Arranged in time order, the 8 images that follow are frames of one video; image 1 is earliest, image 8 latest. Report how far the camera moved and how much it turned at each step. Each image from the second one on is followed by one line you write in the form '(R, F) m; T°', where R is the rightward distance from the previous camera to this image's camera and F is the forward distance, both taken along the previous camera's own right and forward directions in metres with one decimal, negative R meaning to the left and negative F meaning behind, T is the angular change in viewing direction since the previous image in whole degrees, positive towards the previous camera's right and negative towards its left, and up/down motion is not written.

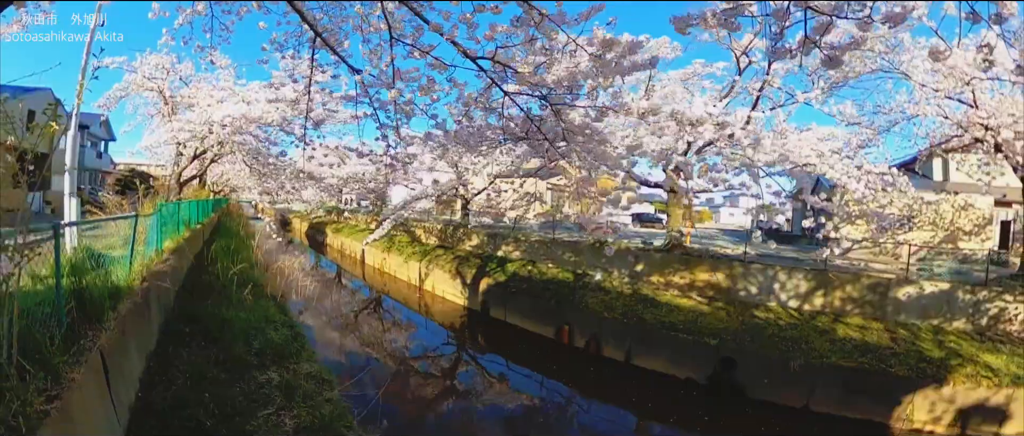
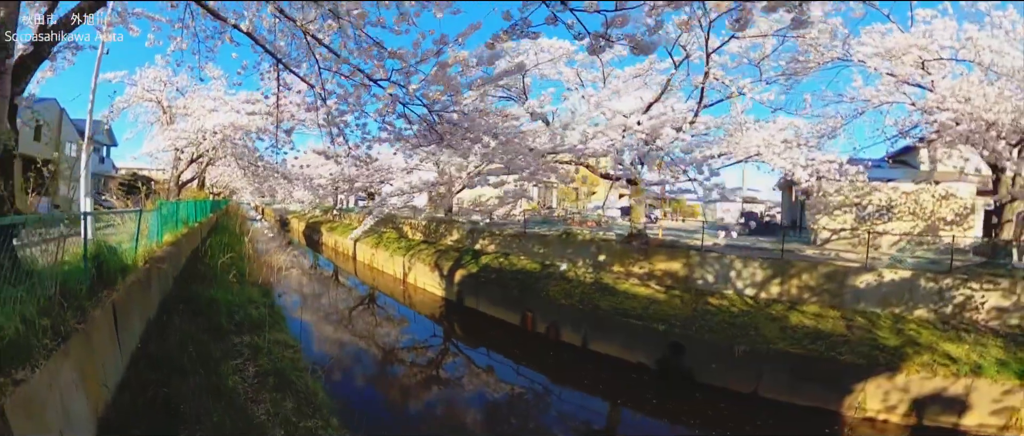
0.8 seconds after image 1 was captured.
(+0.6, -0.2) m; -2°
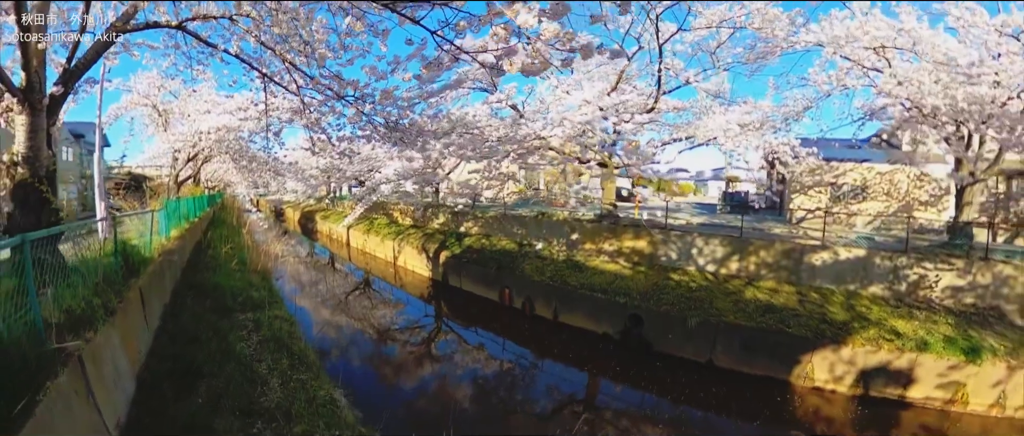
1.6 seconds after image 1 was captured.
(+0.2, -0.5) m; 0°
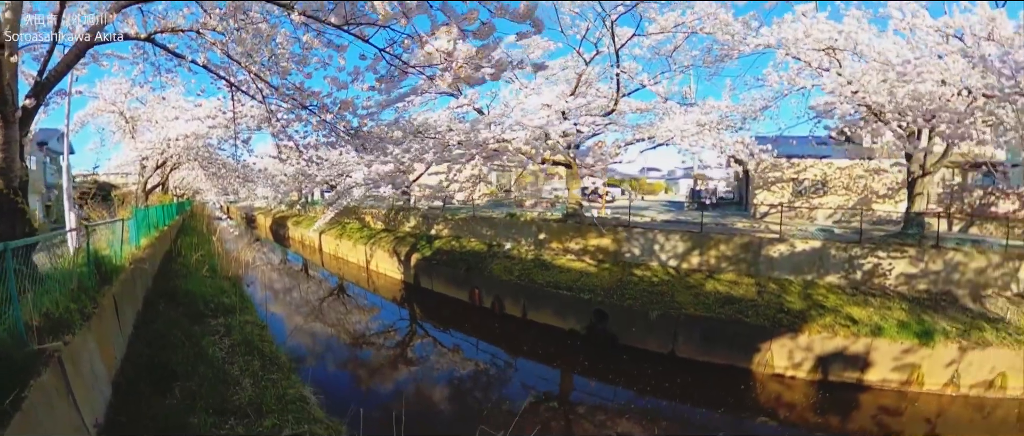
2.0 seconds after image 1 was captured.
(+0.1, -0.2) m; +2°
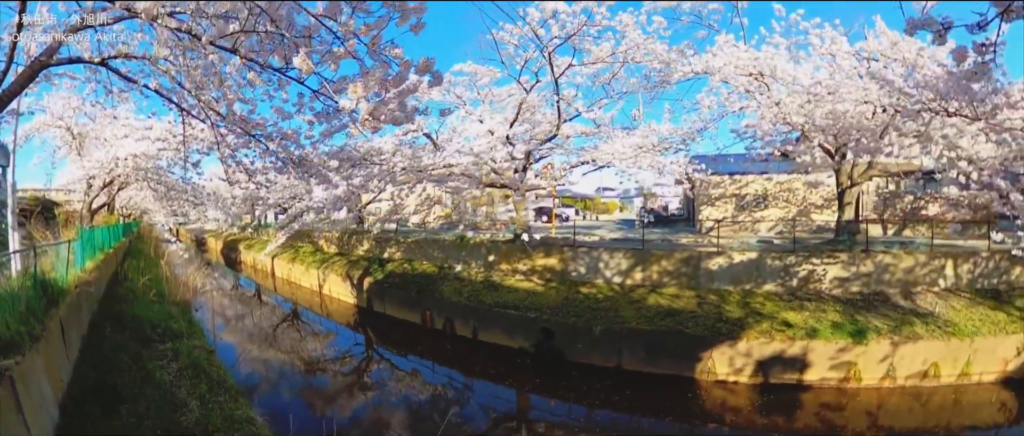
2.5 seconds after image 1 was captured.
(+0.1, -0.2) m; +4°
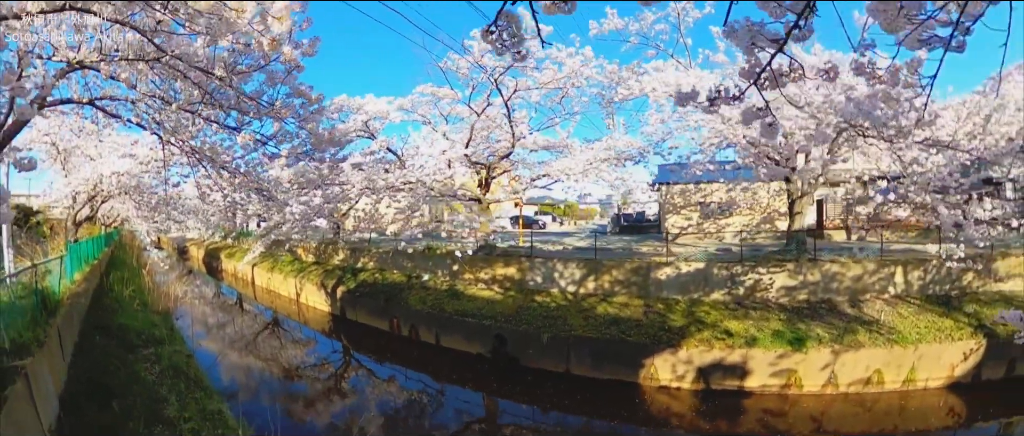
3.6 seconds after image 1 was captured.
(+0.3, -0.5) m; +1°
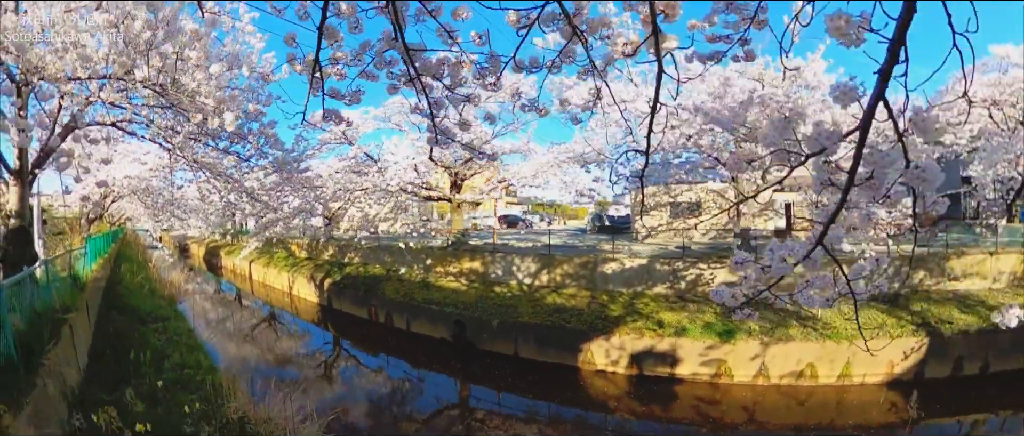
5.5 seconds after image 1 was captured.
(+0.5, -0.9) m; 0°
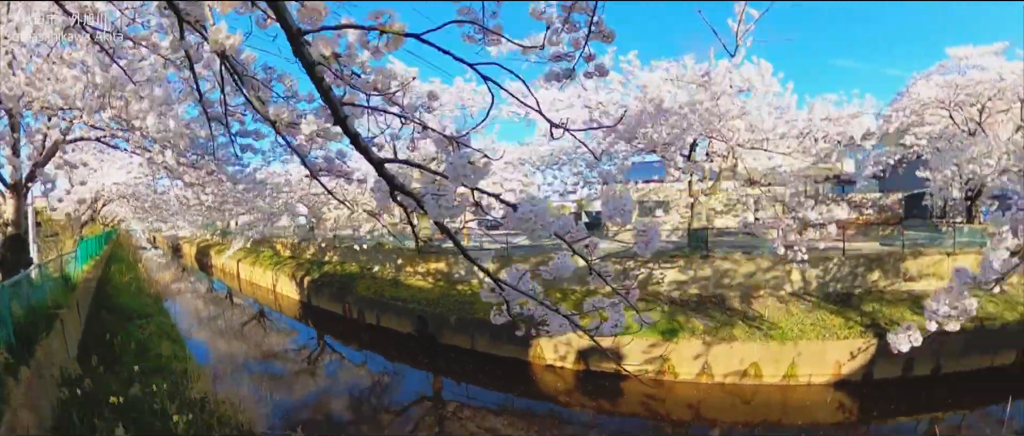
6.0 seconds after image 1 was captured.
(+0.4, -0.6) m; +1°
